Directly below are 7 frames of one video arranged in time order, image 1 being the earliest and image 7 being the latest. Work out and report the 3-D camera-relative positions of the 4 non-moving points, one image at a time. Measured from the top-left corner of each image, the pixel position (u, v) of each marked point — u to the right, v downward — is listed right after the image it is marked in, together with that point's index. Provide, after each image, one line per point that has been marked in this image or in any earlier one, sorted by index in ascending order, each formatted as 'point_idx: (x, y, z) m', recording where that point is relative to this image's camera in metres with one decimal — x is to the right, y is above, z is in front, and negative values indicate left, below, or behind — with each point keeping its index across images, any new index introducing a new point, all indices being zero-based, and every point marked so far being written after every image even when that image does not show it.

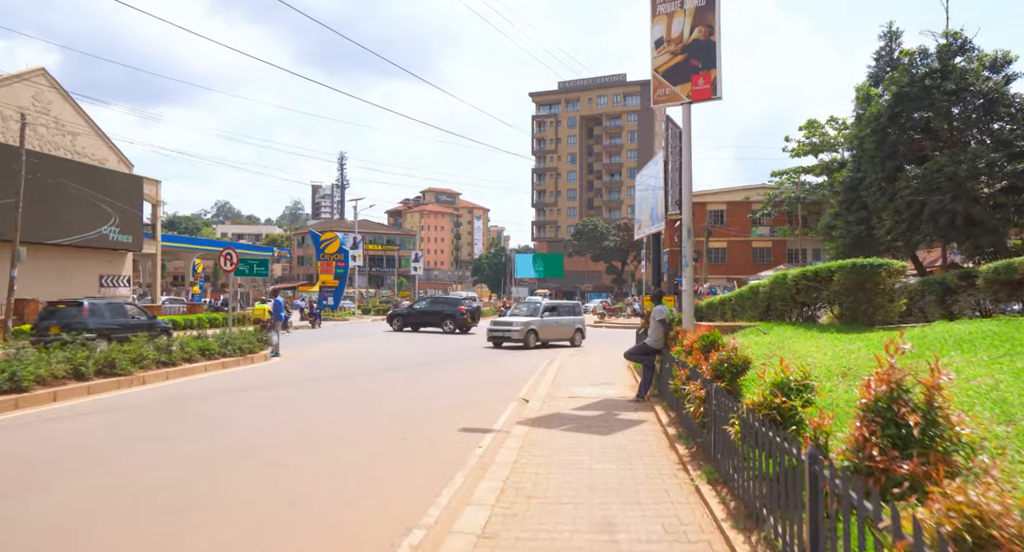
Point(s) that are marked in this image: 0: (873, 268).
0: (+5.4, +0.1, +9.8) m
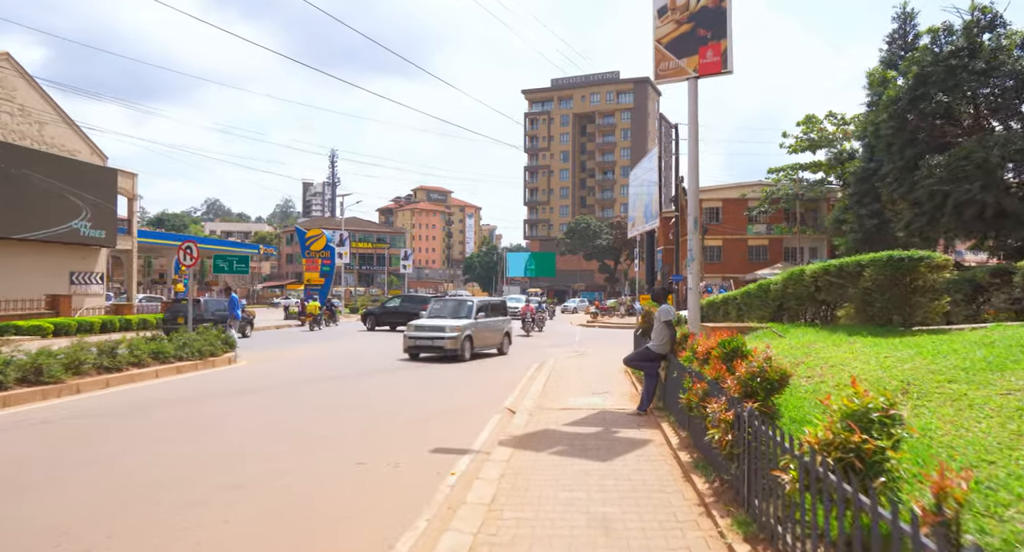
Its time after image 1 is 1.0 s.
0: (+5.2, +0.2, +8.6) m
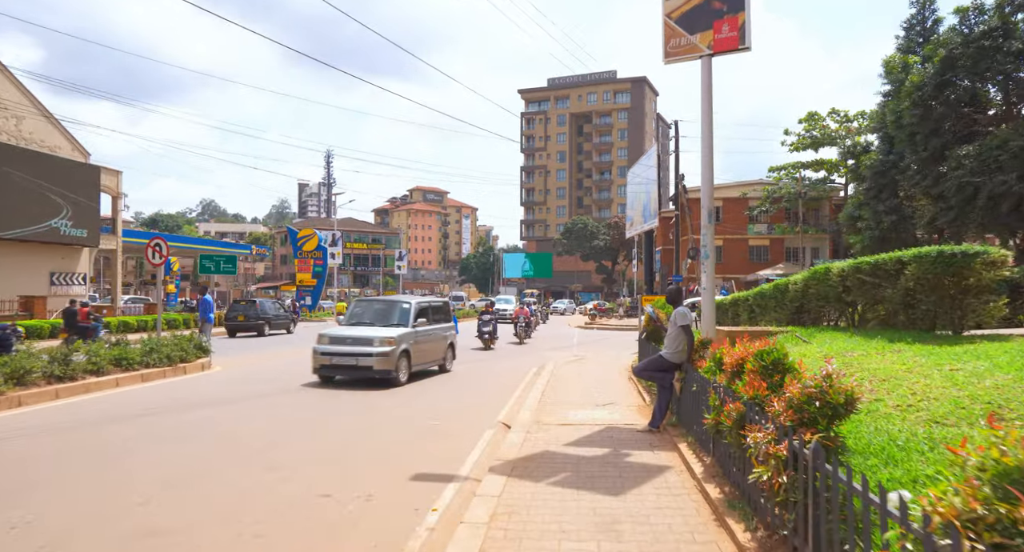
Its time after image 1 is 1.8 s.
0: (+5.1, +0.2, +7.5) m
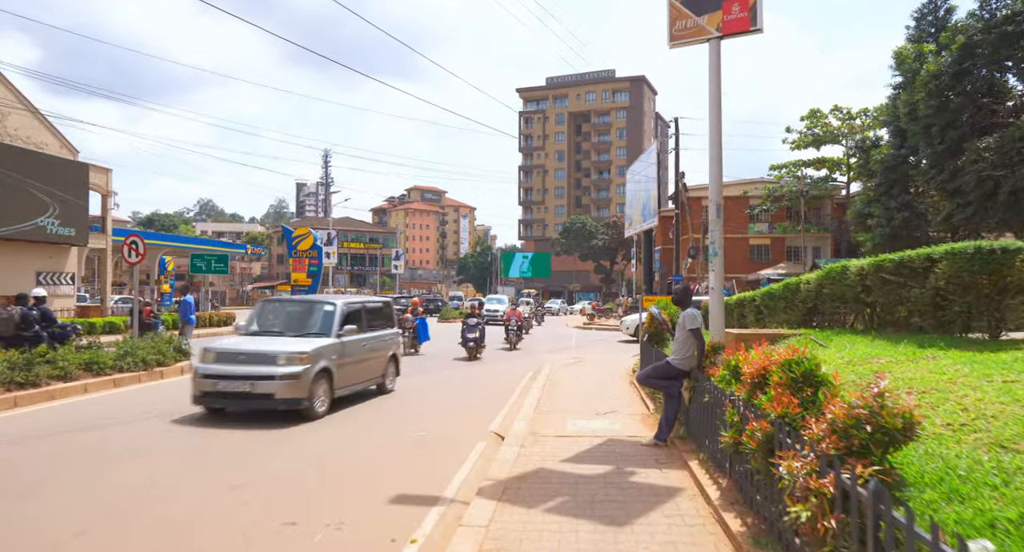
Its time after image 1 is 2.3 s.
0: (+5.0, +0.2, +6.8) m
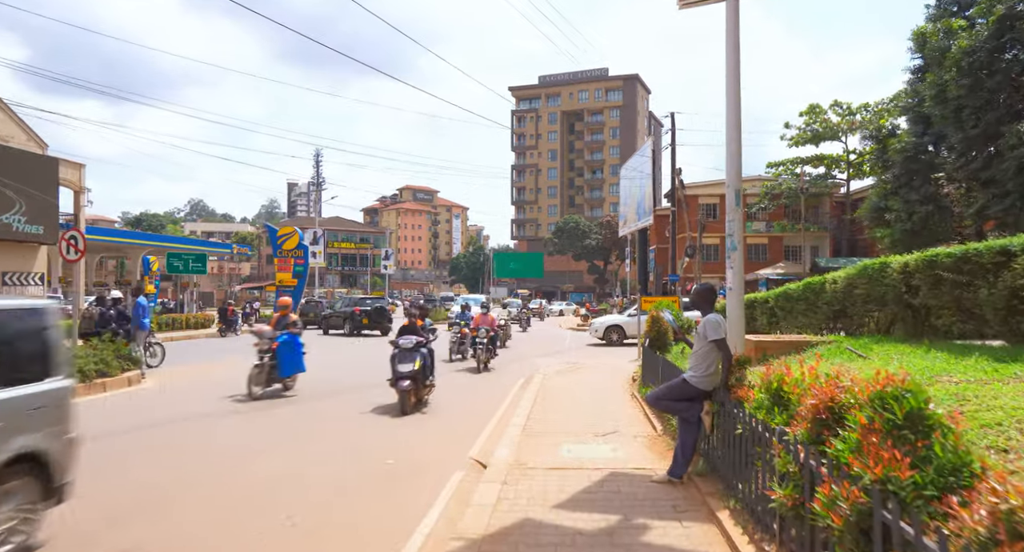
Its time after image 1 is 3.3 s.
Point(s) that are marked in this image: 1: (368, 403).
0: (+4.9, +0.2, +5.5) m
1: (-2.5, -2.2, +11.3) m
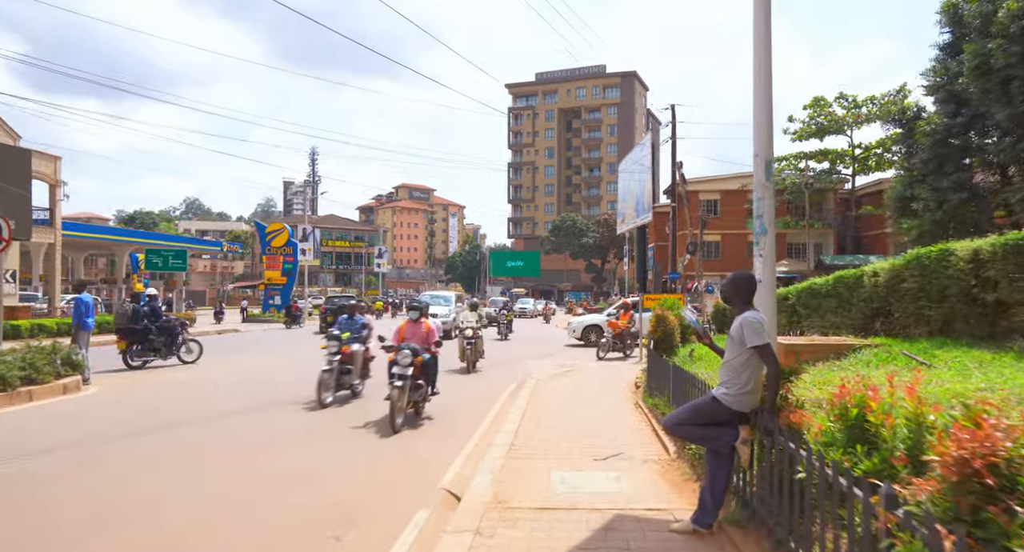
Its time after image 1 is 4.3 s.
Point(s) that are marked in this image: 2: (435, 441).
0: (+4.7, +0.3, +4.1) m
1: (-2.7, -2.1, +9.9) m
2: (-1.0, -2.0, +8.2) m
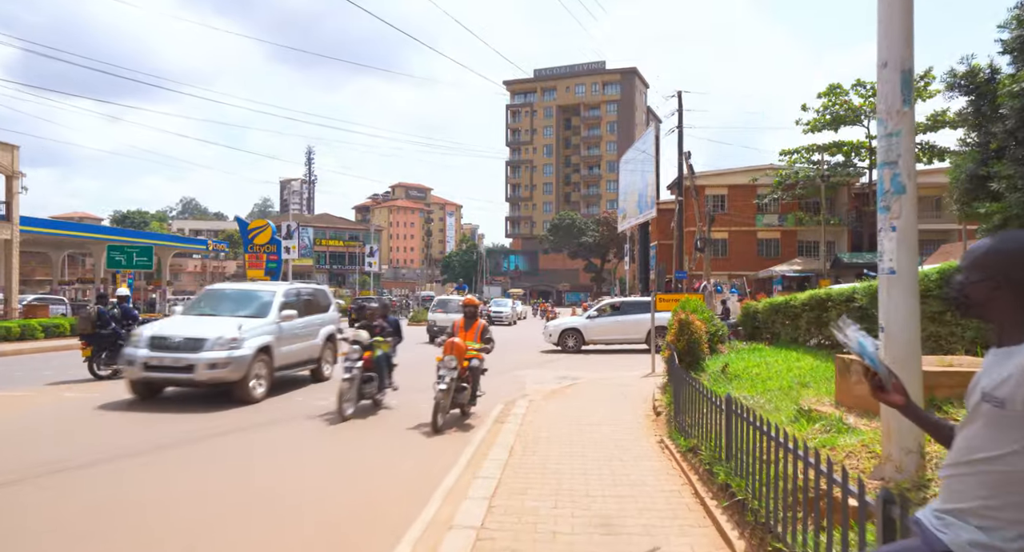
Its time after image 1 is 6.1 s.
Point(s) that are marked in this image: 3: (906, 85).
0: (+4.5, +0.4, +1.4) m
1: (-2.9, -2.0, +7.2) m
2: (-1.2, -1.9, +5.5) m
3: (+2.3, +1.2, +3.9) m
